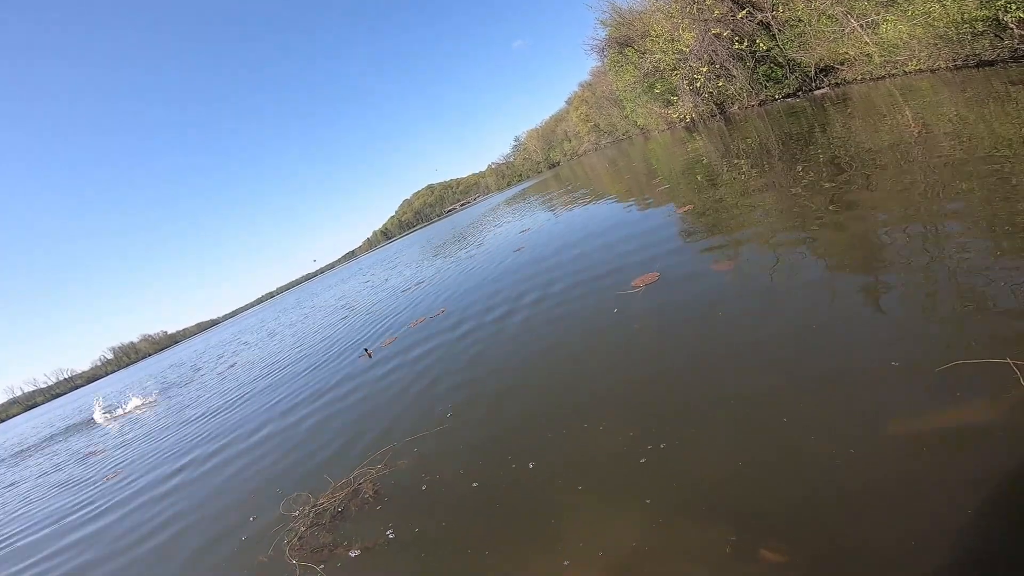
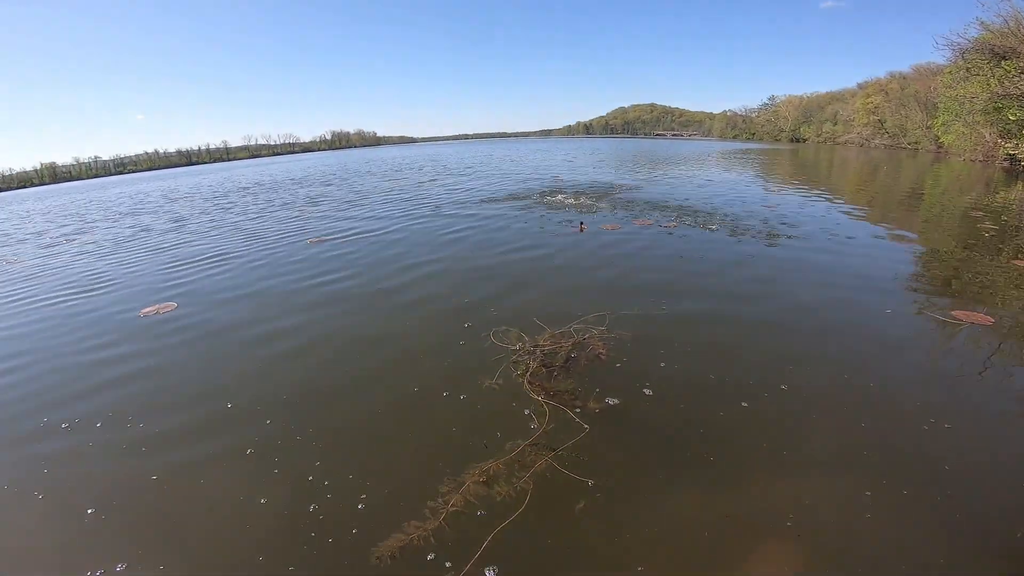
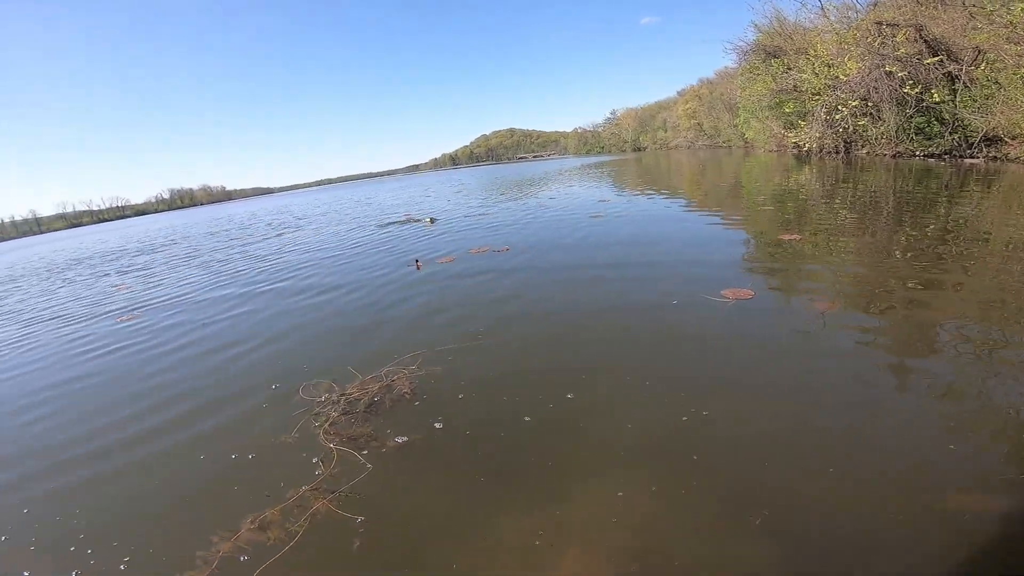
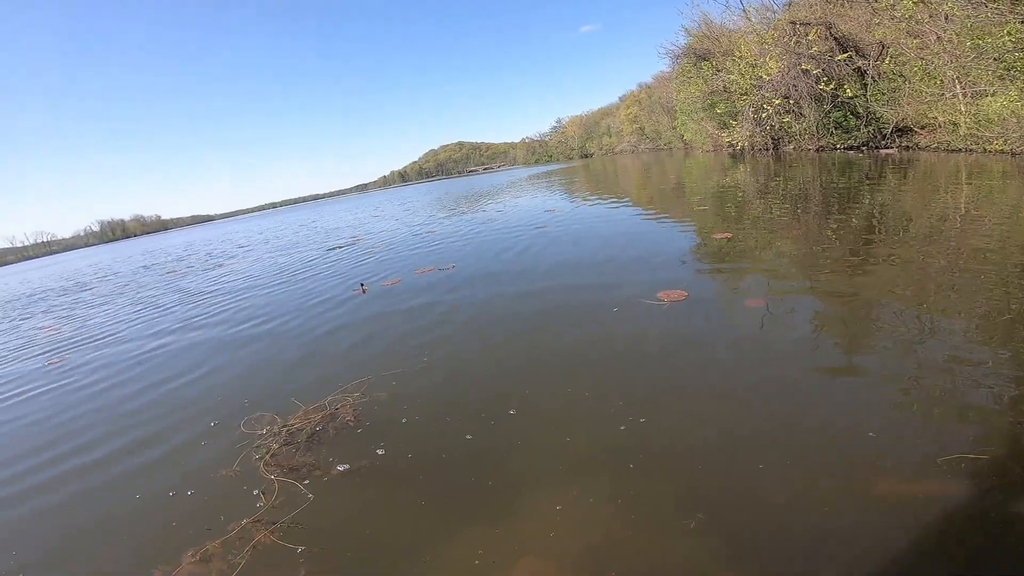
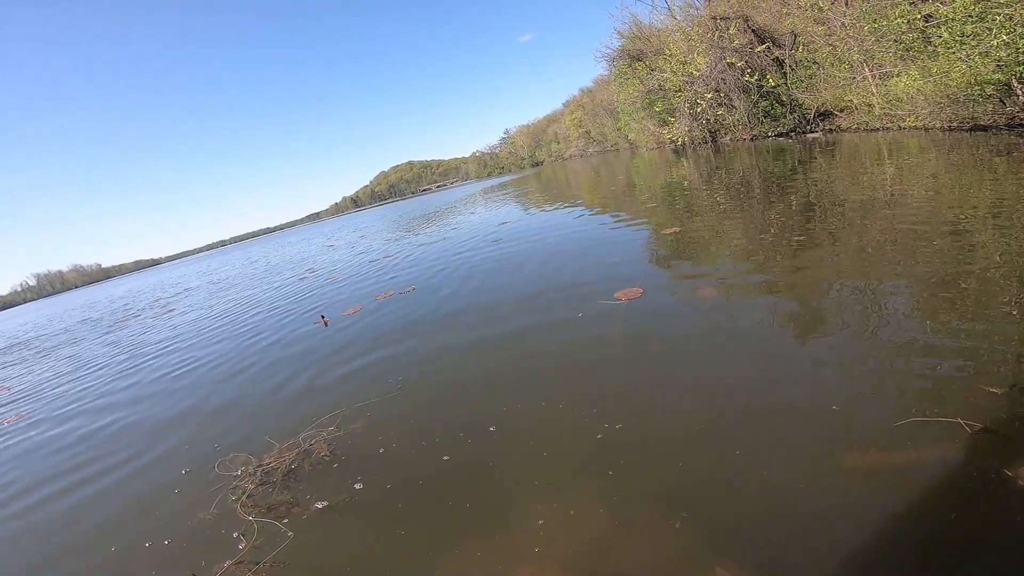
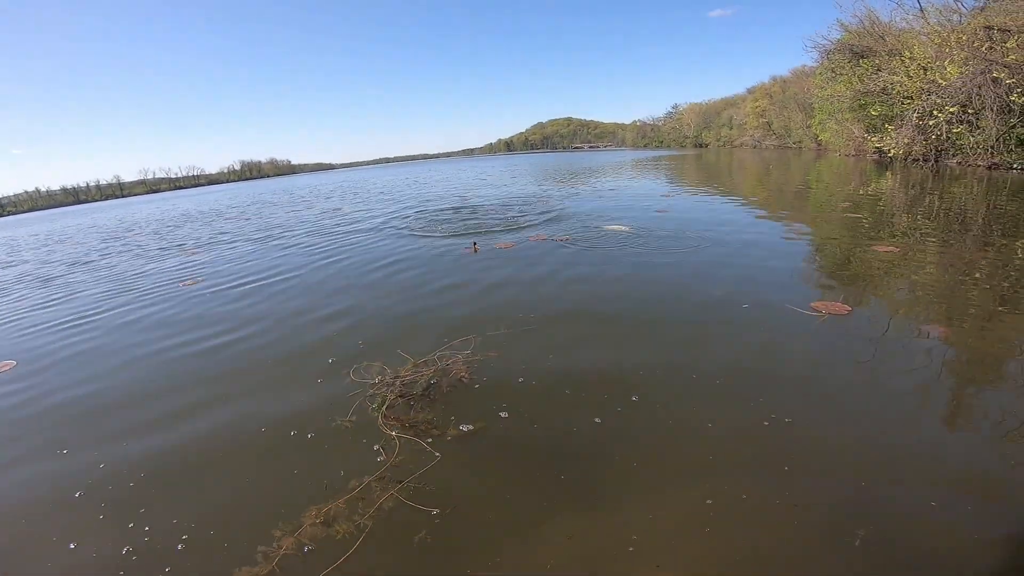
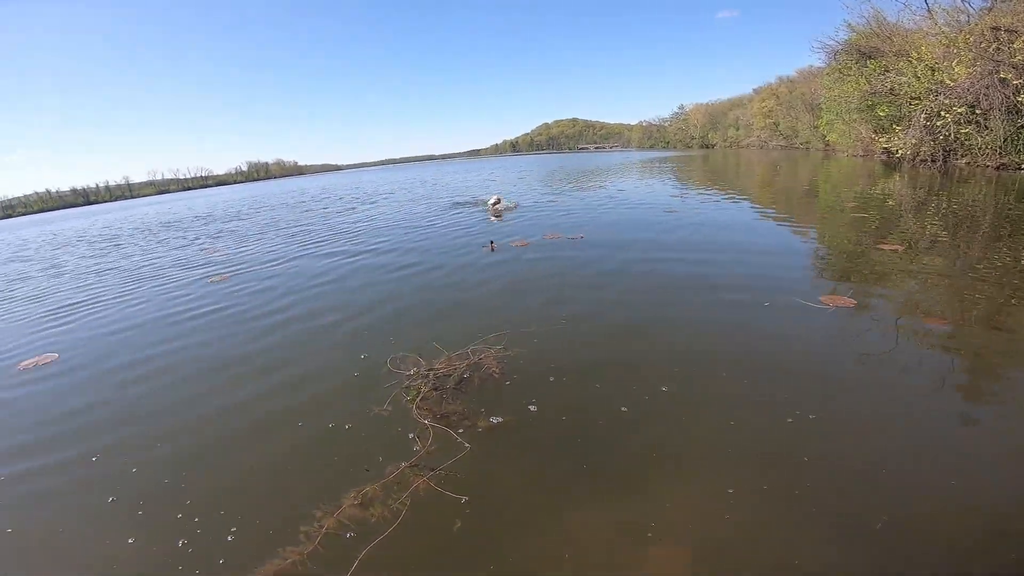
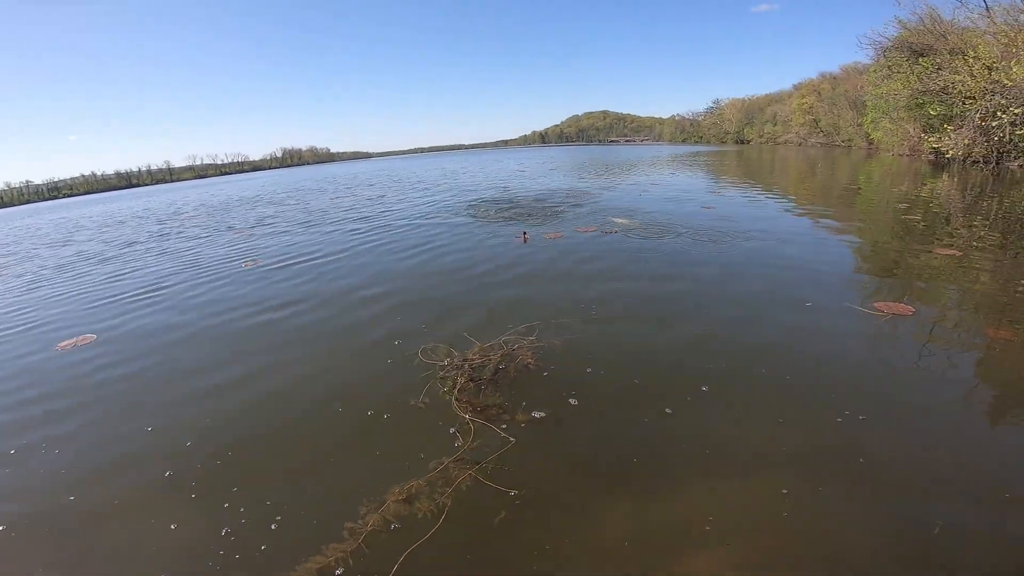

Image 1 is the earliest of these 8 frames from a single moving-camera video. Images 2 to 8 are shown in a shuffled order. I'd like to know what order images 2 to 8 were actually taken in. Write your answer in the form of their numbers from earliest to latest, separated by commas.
5, 4, 3, 7, 2, 8, 6
